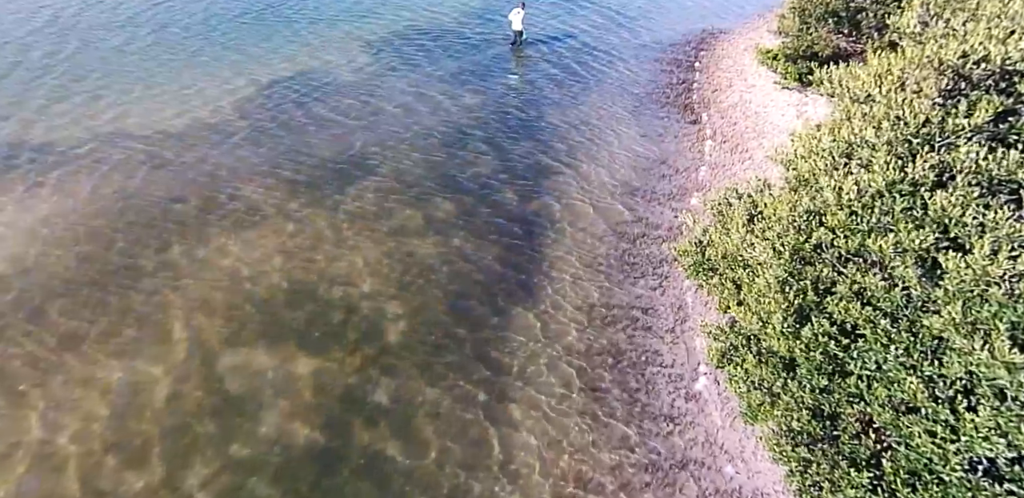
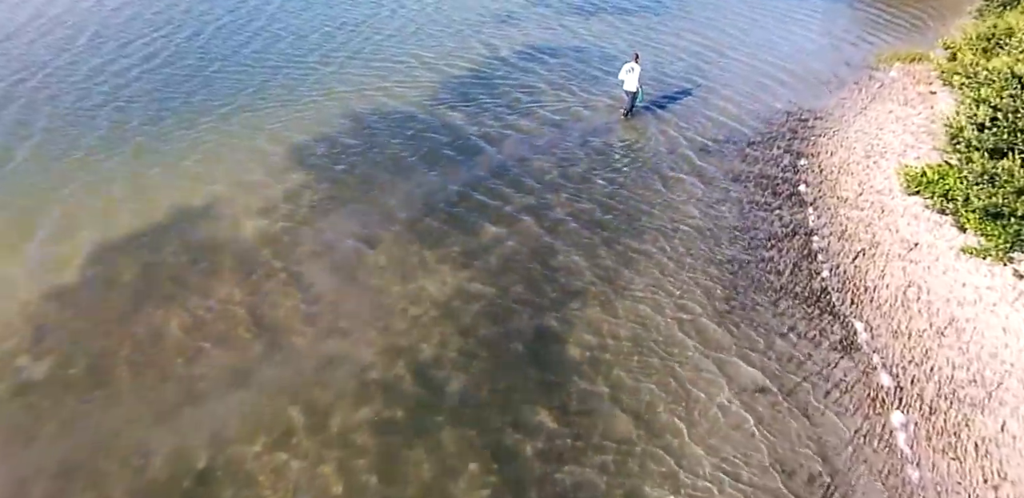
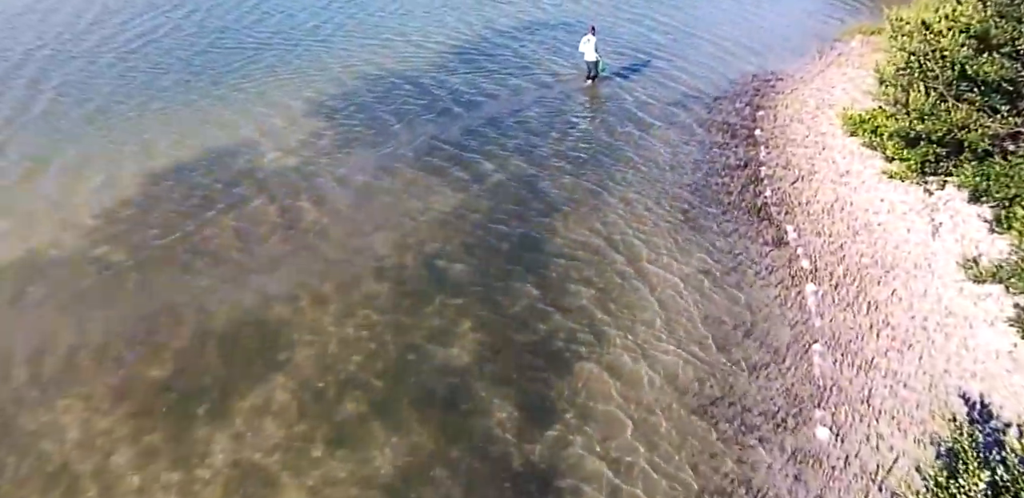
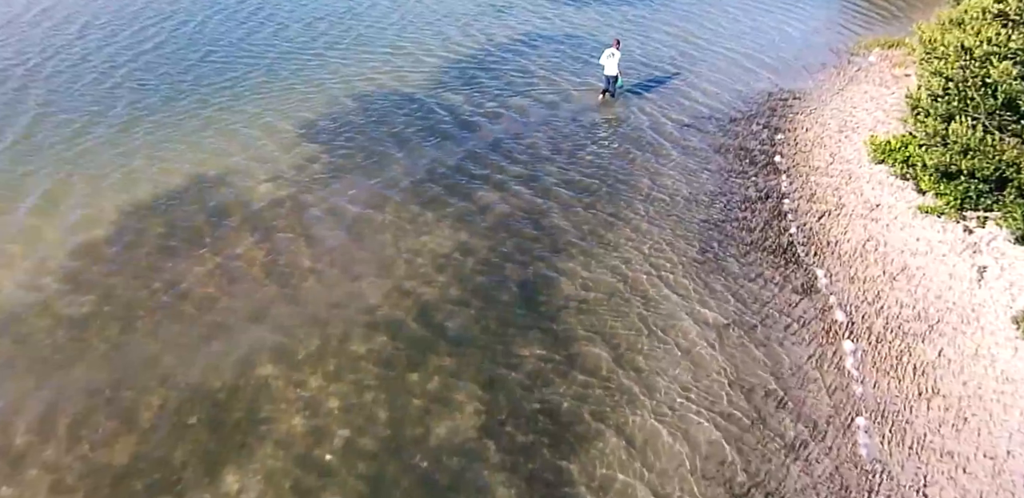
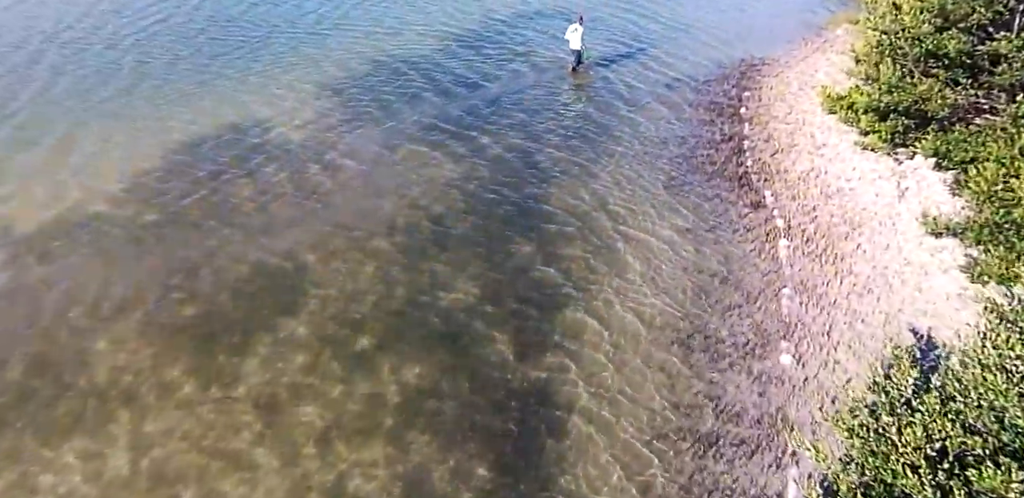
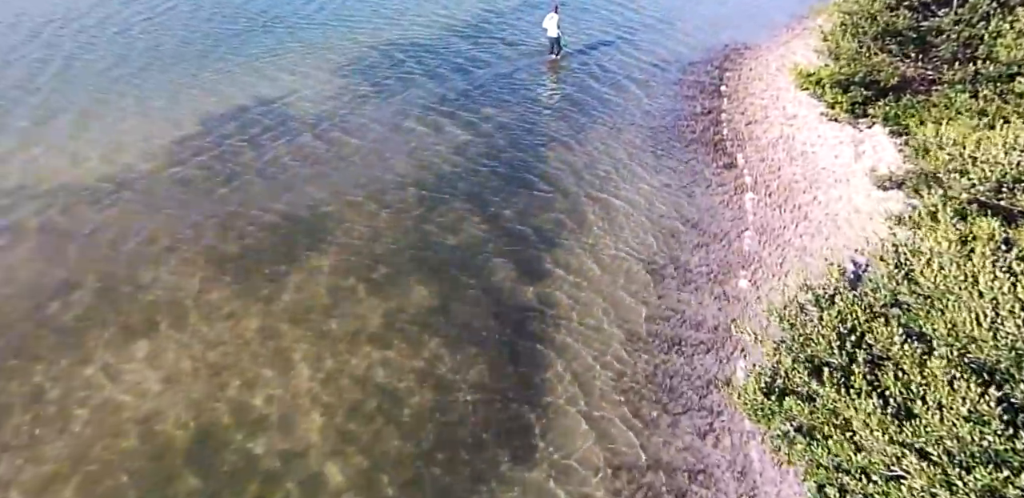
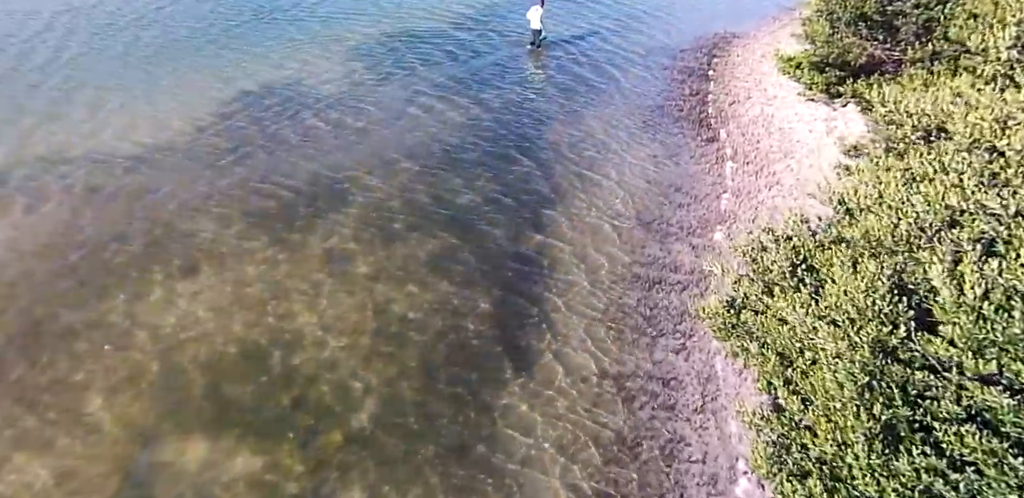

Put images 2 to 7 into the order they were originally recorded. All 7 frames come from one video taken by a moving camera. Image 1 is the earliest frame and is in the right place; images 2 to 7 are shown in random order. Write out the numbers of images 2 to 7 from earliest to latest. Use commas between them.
7, 6, 5, 3, 4, 2
